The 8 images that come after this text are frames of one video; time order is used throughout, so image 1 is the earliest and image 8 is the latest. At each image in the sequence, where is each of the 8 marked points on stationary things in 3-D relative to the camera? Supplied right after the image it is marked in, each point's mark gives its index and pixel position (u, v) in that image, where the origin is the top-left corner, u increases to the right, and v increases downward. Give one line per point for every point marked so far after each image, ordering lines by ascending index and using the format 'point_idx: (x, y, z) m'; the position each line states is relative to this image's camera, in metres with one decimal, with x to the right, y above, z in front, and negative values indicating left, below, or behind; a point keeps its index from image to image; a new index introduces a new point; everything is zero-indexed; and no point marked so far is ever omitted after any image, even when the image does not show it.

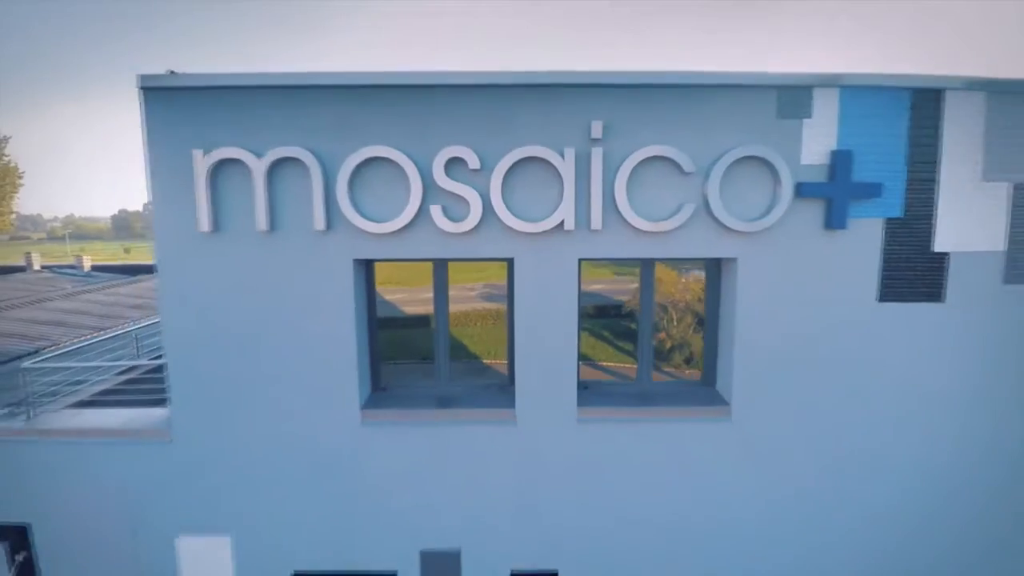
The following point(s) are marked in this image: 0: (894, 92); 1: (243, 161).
0: (+3.4, +1.8, +4.3) m
1: (-2.4, +1.1, +4.2) m
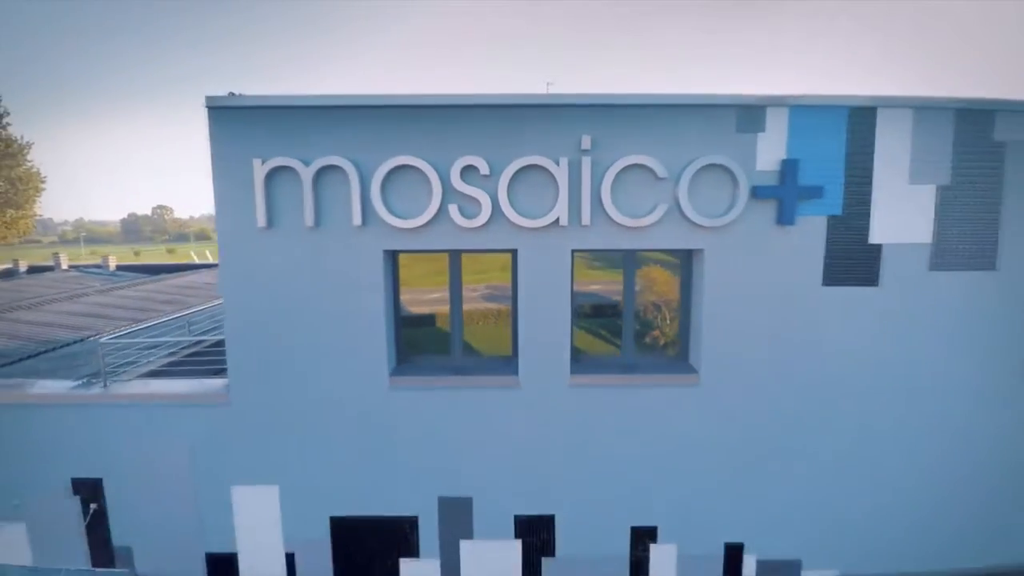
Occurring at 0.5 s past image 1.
0: (+3.4, +1.9, +5.1) m
1: (-2.3, +1.3, +5.0) m
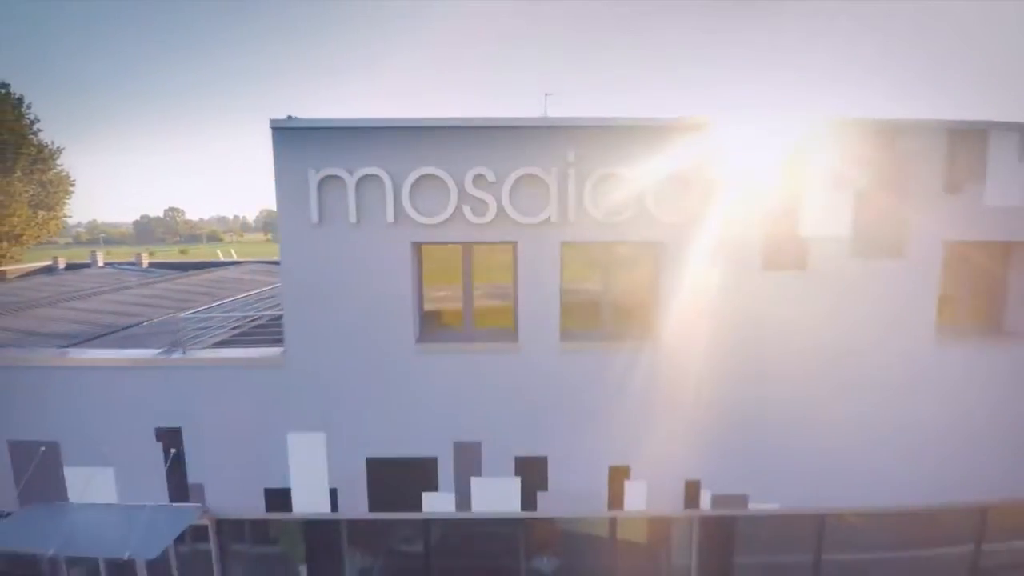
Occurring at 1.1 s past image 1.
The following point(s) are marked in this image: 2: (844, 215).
0: (+3.4, +2.1, +6.4) m
1: (-2.3, +1.5, +6.3) m
2: (+4.6, +1.0, +6.6) m
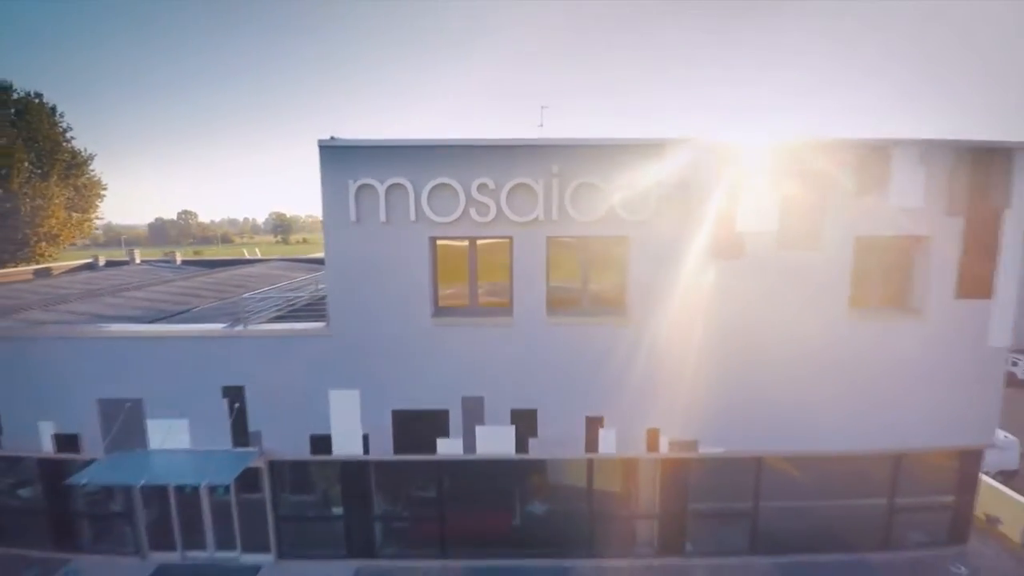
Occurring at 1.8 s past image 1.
0: (+3.4, +2.4, +8.0) m
1: (-2.4, +1.7, +8.0) m
2: (+4.5, +1.2, +8.2) m
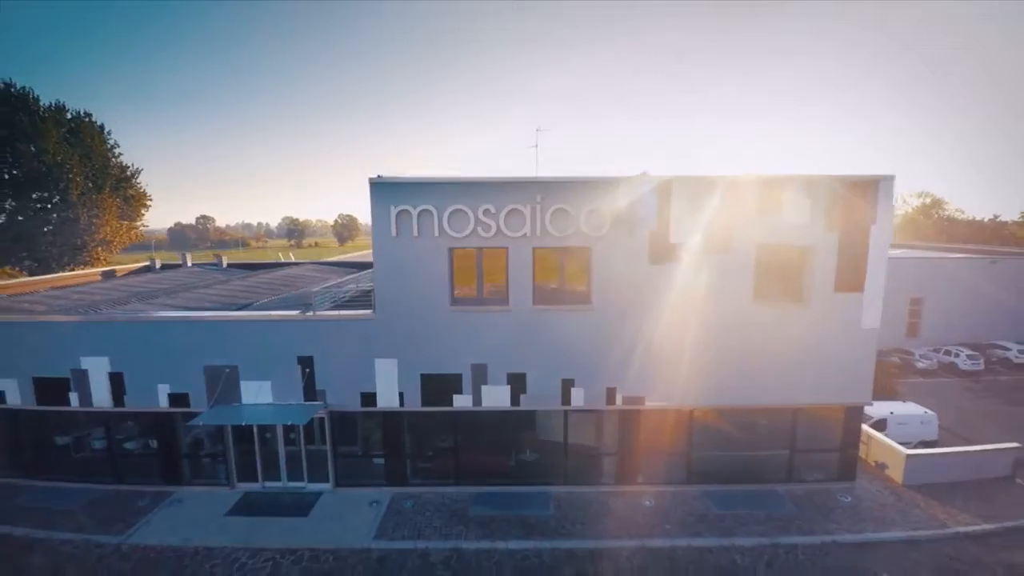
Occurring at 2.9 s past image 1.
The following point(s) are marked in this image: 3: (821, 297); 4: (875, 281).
0: (+3.3, +2.5, +11.0) m
1: (-2.5, +1.8, +11.1) m
2: (+4.4, +1.3, +11.2) m
3: (+7.5, -0.2, +11.5) m
4: (+8.8, +0.2, +11.4) m
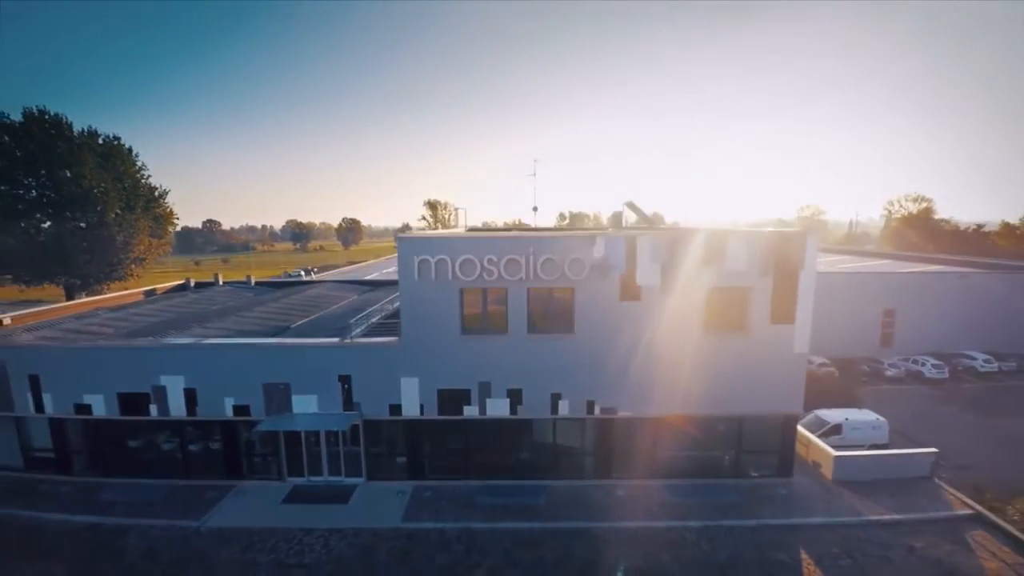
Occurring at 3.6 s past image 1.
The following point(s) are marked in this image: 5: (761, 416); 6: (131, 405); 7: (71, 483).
0: (+3.2, +1.5, +13.8) m
1: (-2.5, +0.9, +13.9) m
2: (+4.4, +0.4, +13.9) m
3: (+7.5, -1.2, +14.2) m
4: (+8.7, -0.8, +14.1) m
5: (+7.8, -4.0, +14.8) m
6: (-12.7, -3.9, +15.7) m
7: (-15.6, -6.9, +16.6) m
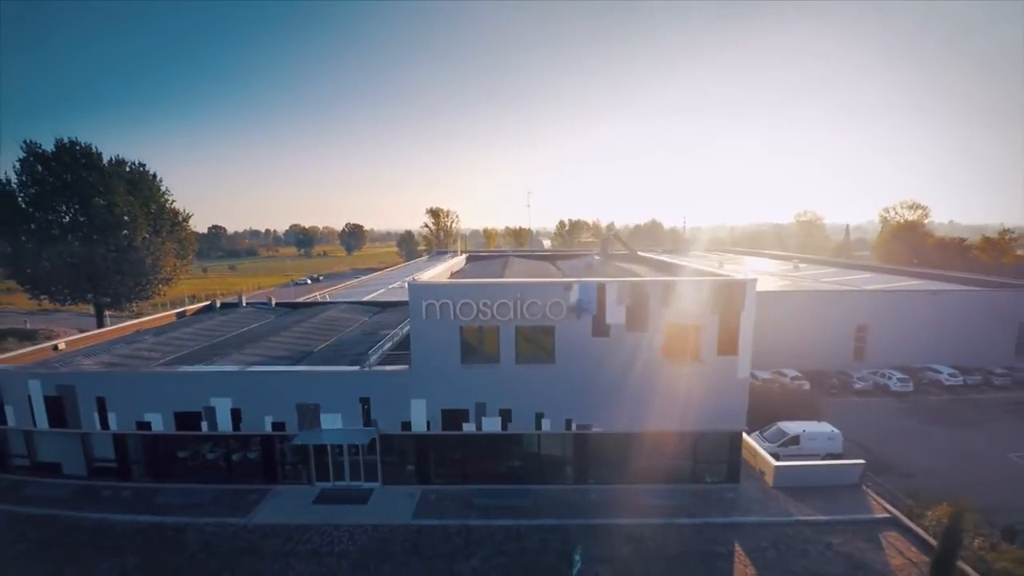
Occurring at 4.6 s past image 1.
0: (+2.9, +0.1, +16.7) m
1: (-2.8, -0.5, +16.8) m
2: (+4.1, -1.0, +16.8) m
3: (+7.2, -2.5, +17.1) m
4: (+8.4, -2.1, +16.9) m
5: (+7.5, -5.4, +17.6) m
6: (-13.0, -5.3, +18.6) m
7: (-15.9, -8.3, +19.5) m
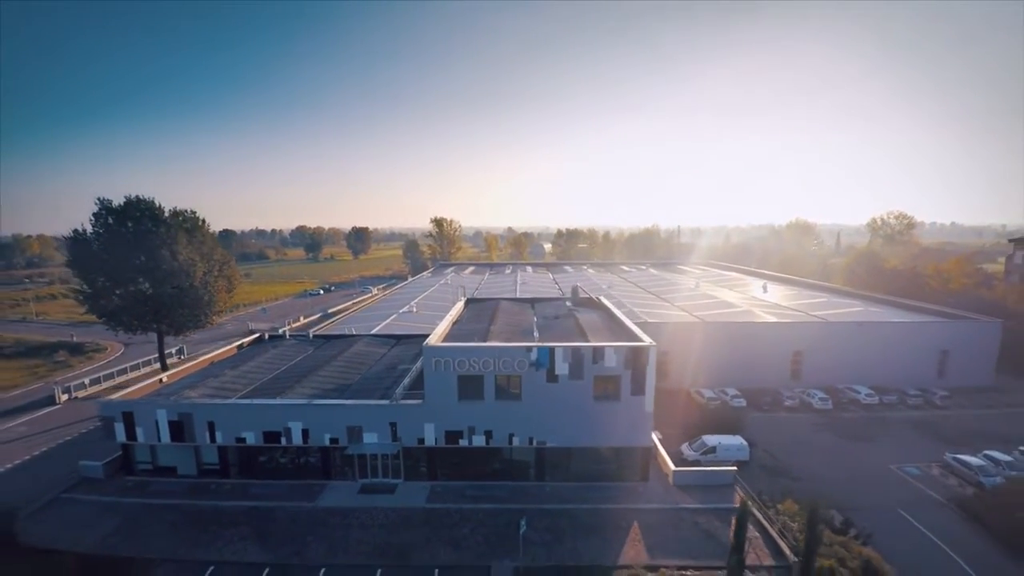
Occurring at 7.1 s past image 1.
0: (+1.9, -3.1, +24.7) m
1: (-3.9, -3.7, +25.0) m
2: (+3.1, -4.3, +24.9) m
3: (+6.2, -5.8, +25.2) m
4: (+7.4, -5.4, +25.0) m
5: (+6.5, -8.6, +25.7) m
6: (-14.0, -8.5, +26.9) m
7: (-16.9, -11.5, +27.8) m
